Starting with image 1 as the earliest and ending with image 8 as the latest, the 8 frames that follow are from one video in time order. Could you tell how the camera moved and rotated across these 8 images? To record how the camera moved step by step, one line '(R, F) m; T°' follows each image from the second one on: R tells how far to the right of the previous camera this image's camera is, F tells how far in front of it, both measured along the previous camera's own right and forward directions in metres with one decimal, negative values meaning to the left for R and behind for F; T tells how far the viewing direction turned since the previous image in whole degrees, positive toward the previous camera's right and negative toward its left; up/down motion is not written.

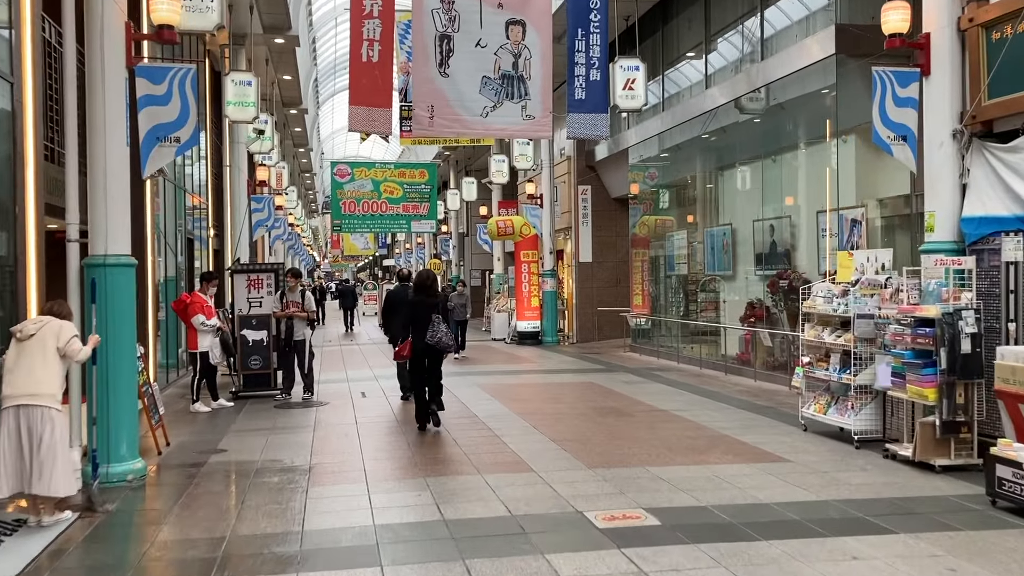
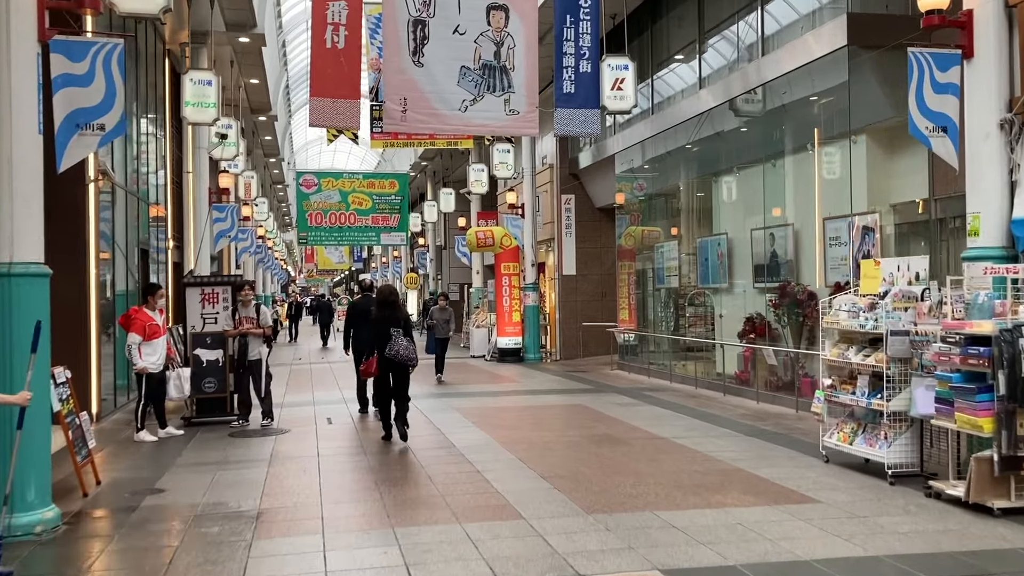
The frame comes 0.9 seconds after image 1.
(0.0, +1.0) m; +1°
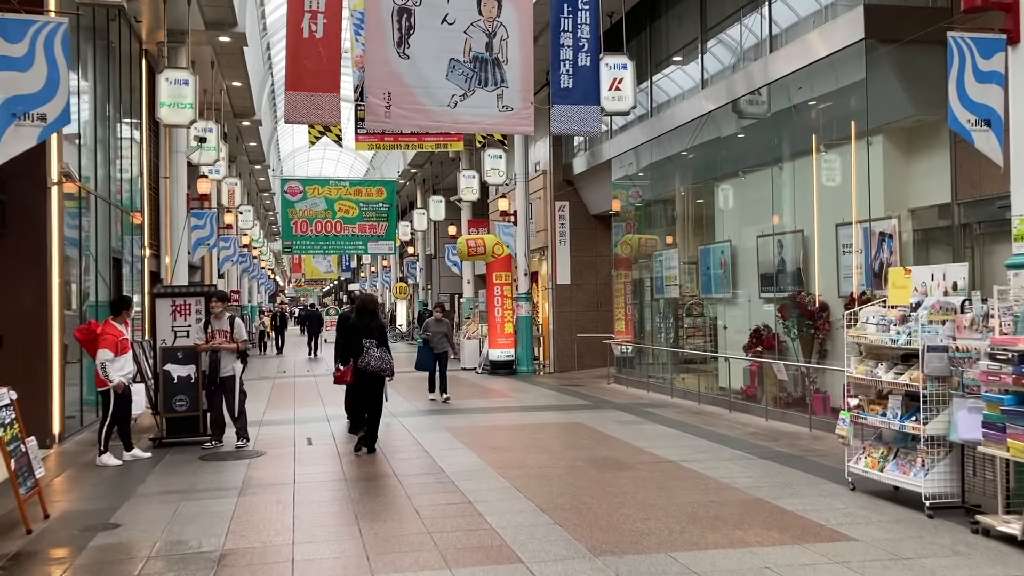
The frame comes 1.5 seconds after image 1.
(0.0, +0.7) m; +1°
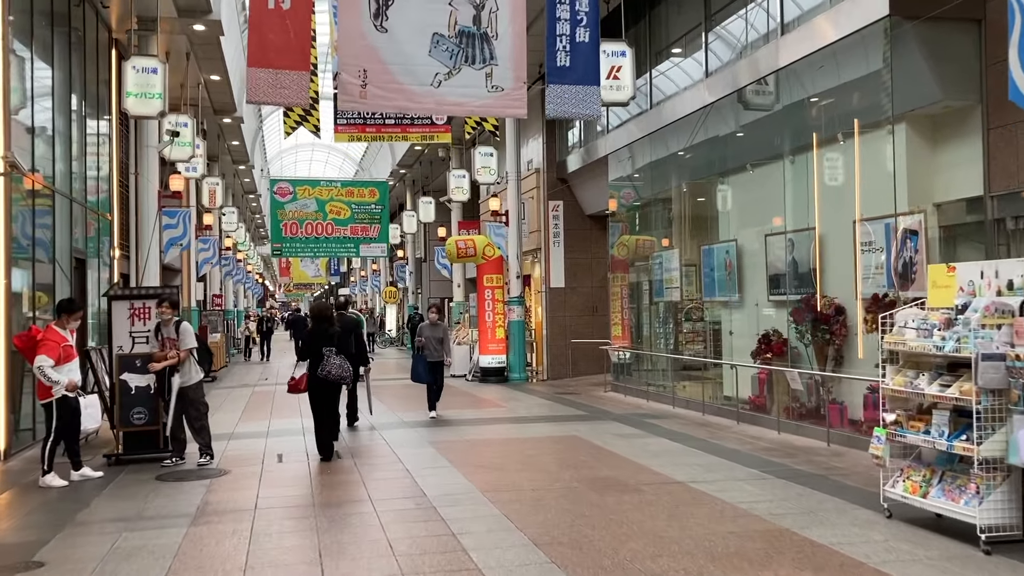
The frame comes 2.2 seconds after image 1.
(0.0, +0.8) m; 0°
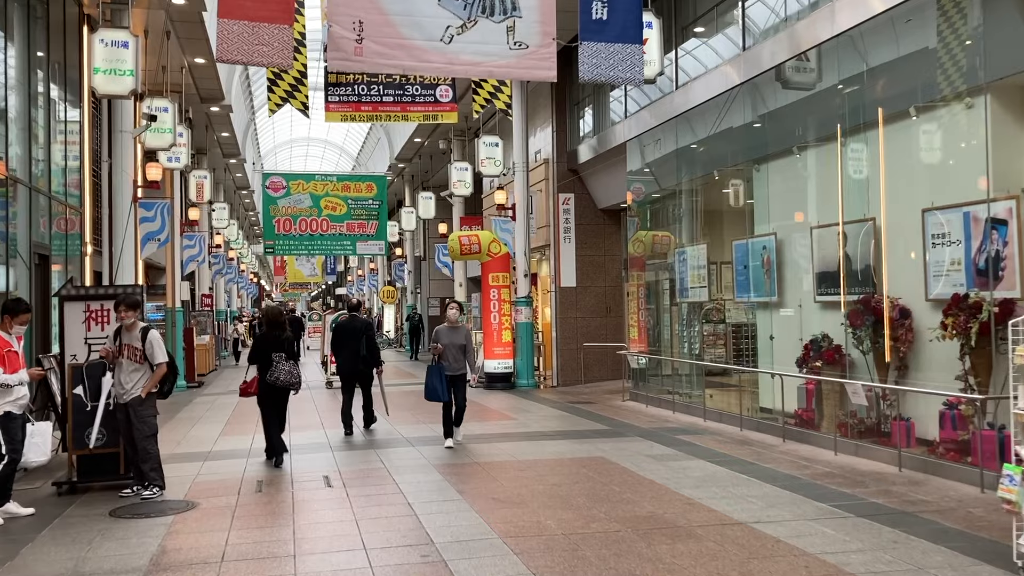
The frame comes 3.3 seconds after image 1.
(-0.2, +1.2) m; 0°
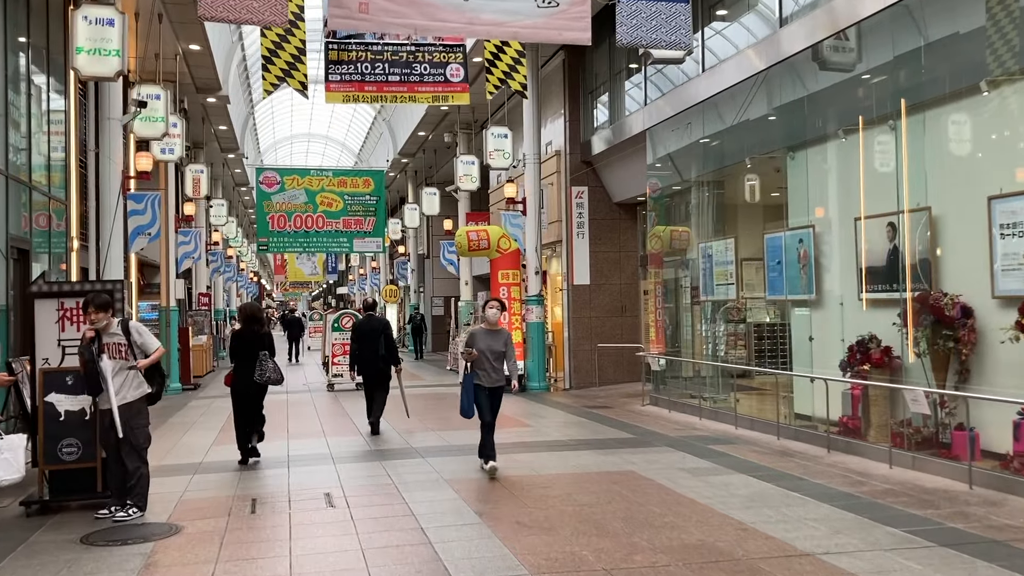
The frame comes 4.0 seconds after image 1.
(-0.2, +0.8) m; 0°
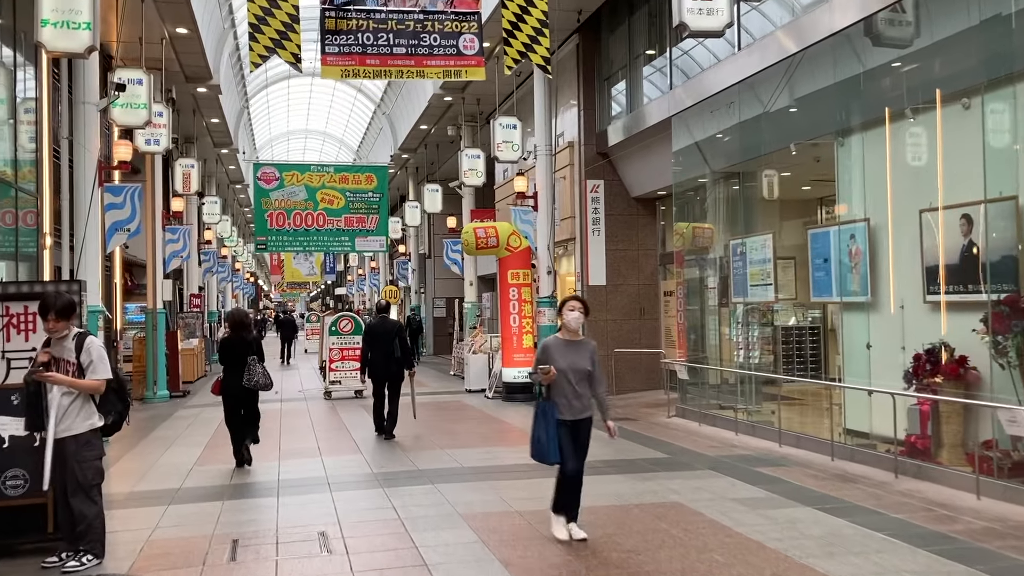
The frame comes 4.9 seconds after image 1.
(-0.2, +1.1) m; 0°
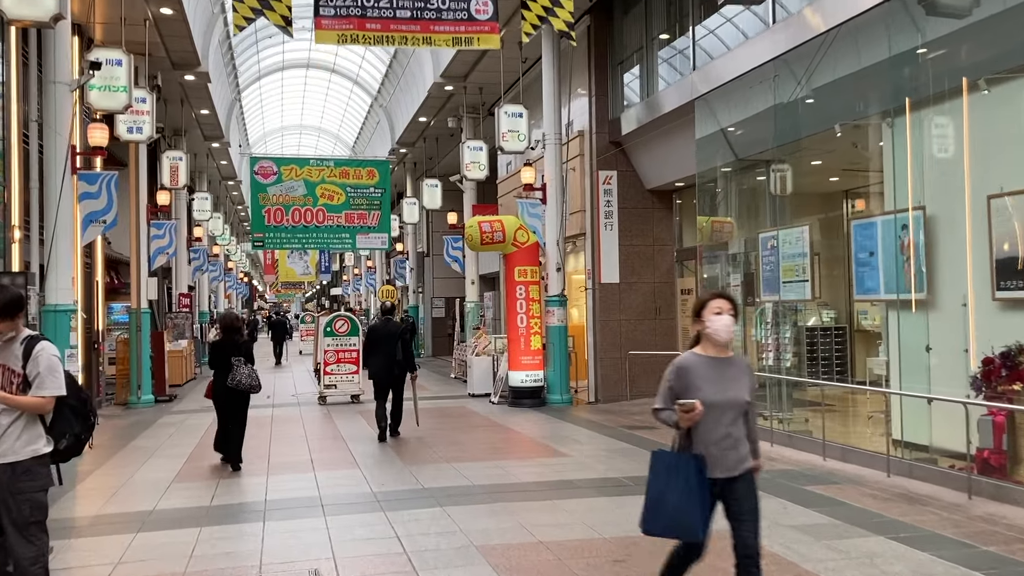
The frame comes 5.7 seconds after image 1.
(-0.2, +0.9) m; 0°
